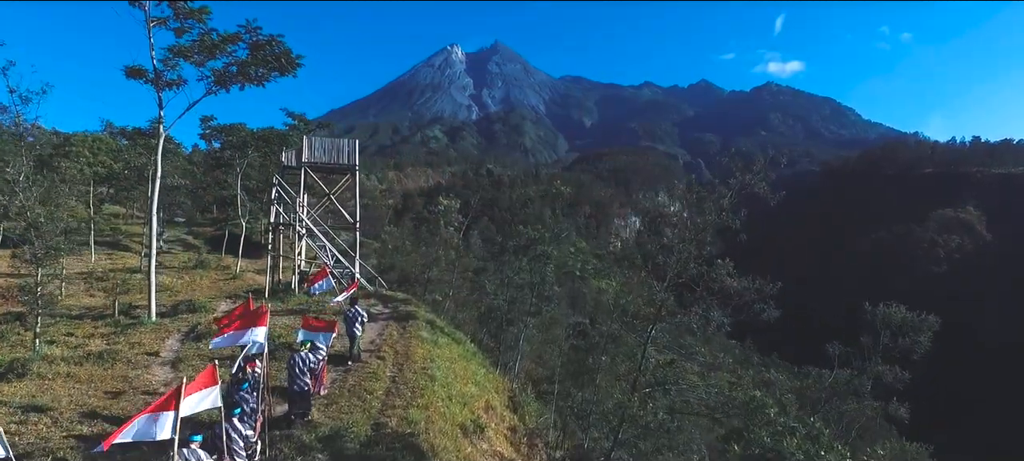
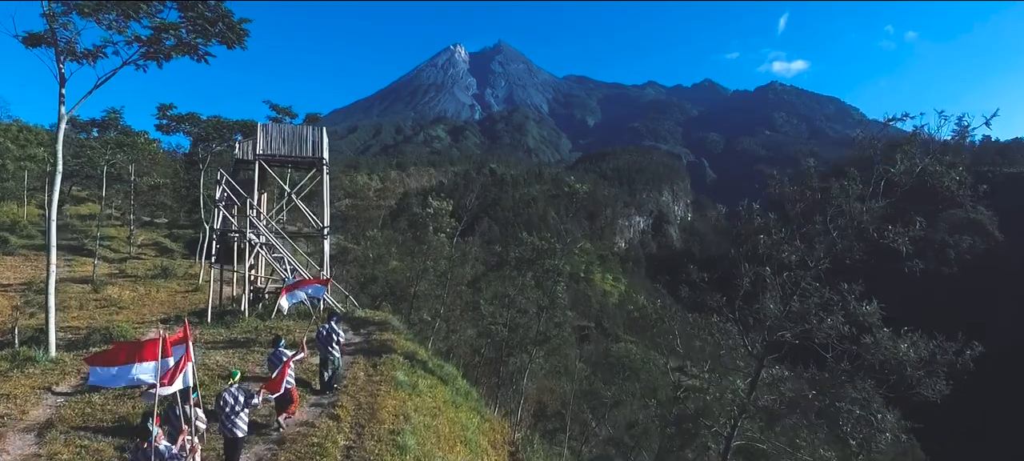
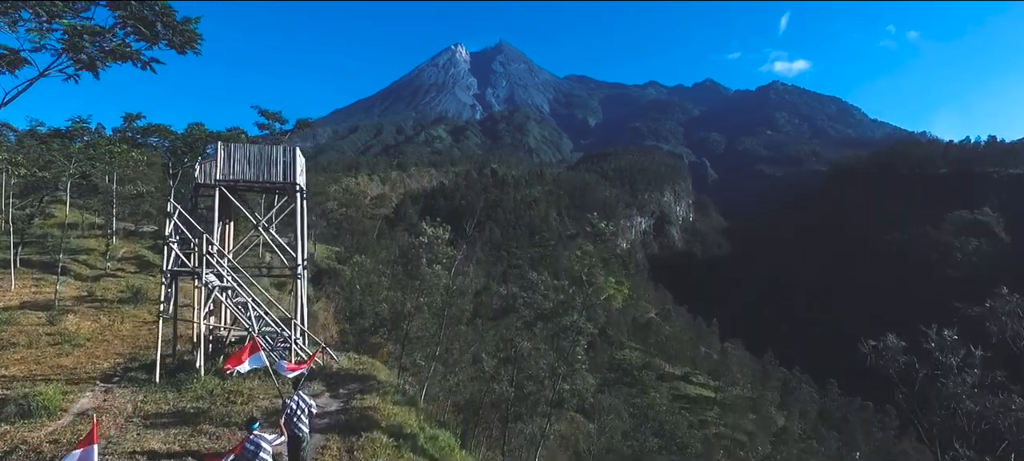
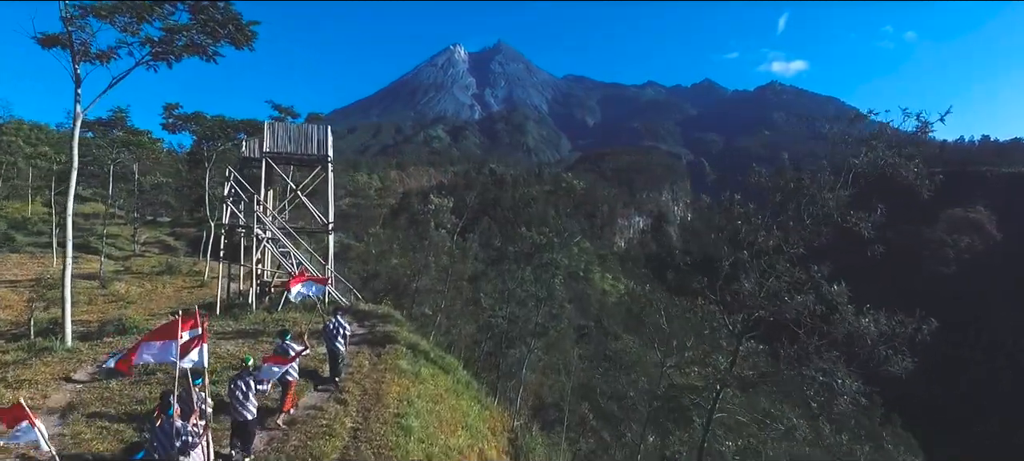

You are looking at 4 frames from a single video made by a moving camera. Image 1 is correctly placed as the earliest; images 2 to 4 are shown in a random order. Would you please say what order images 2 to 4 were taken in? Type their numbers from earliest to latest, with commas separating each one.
4, 2, 3
